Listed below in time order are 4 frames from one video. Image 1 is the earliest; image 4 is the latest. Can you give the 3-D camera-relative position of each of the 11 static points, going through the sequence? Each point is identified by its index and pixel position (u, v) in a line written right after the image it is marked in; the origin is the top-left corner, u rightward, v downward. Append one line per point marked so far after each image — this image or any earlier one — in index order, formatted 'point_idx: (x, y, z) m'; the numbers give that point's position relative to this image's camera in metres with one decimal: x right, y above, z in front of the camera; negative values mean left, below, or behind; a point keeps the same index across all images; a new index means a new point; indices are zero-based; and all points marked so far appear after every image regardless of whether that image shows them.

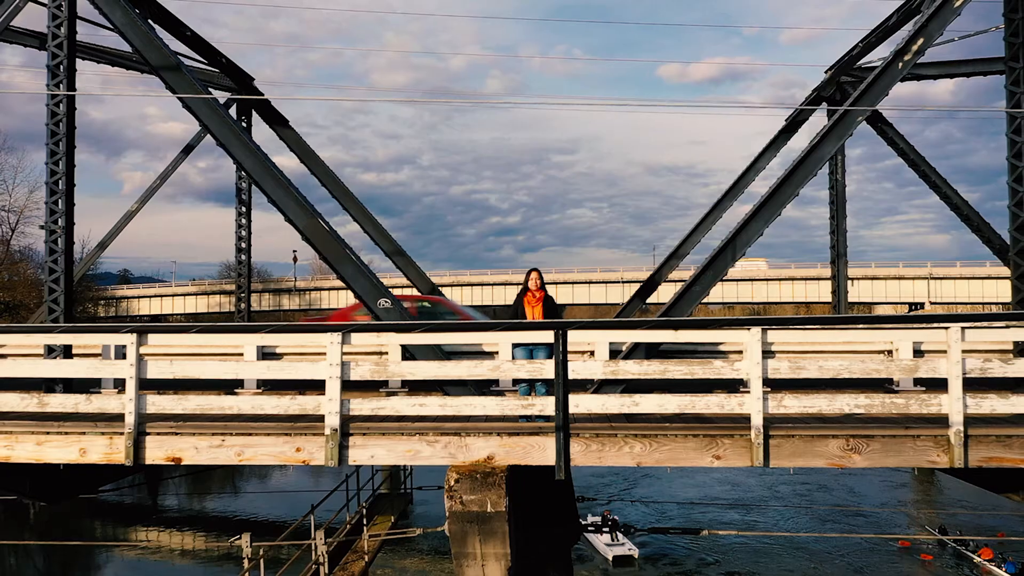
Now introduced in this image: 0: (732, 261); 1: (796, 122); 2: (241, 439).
0: (+2.4, +0.3, +8.0) m
1: (+4.7, +2.7, +11.7) m
2: (-2.1, -1.2, +5.8) m
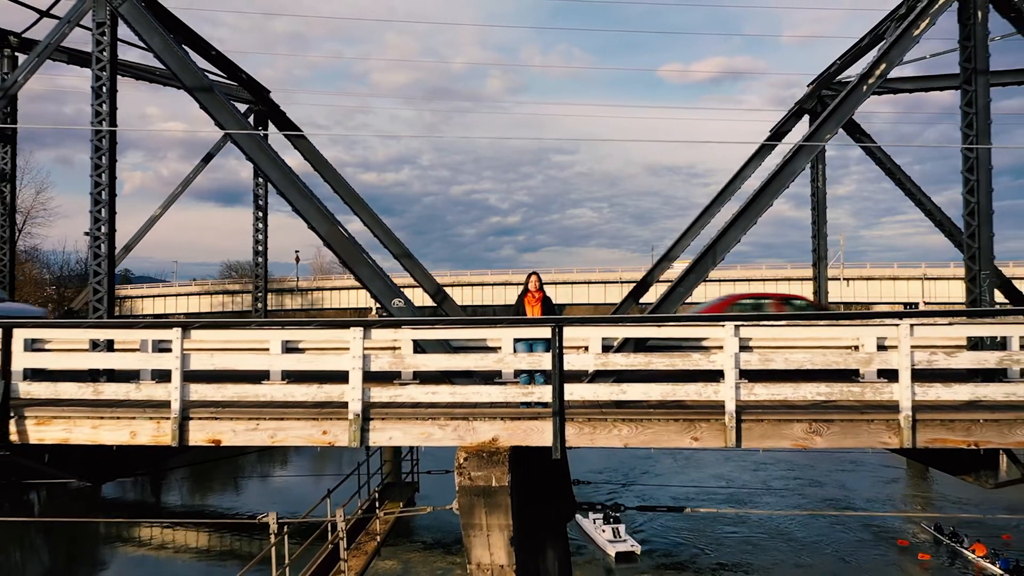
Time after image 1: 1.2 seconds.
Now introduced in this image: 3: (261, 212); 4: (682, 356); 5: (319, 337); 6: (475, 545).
0: (+2.4, +0.3, +8.5) m
1: (+4.7, +2.7, +12.2) m
2: (-2.1, -1.2, +6.3) m
3: (-5.1, +1.6, +14.3) m
4: (+1.4, -0.6, +5.9) m
5: (-1.7, -0.4, +6.3) m
6: (-0.3, -2.2, +6.1) m
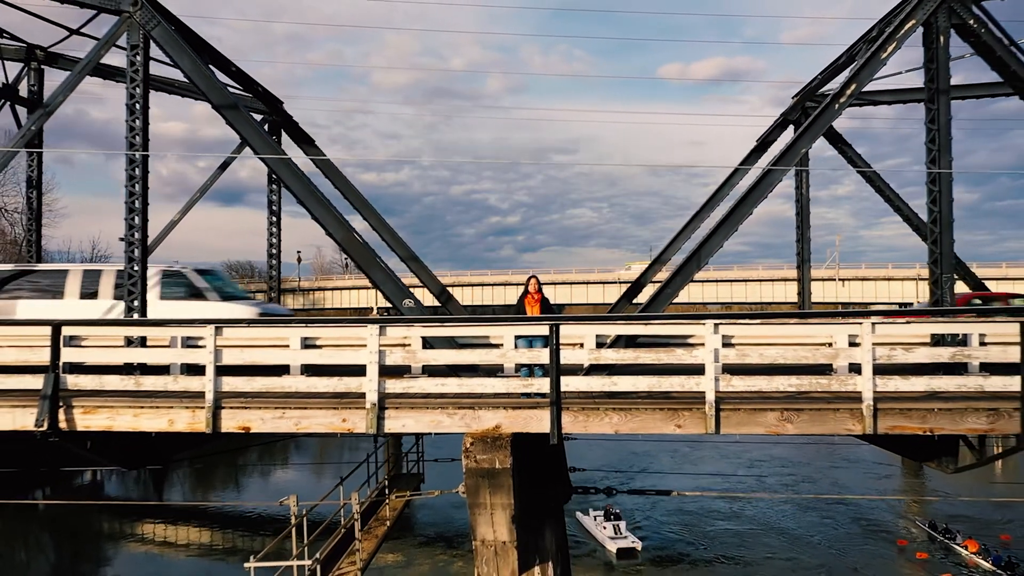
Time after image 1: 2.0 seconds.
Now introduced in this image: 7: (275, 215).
0: (+2.5, +0.3, +9.0) m
1: (+4.7, +2.7, +12.7) m
2: (-2.1, -1.2, +6.8) m
3: (-5.1, +1.5, +14.8) m
4: (+1.4, -0.6, +6.4) m
5: (-1.7, -0.5, +6.8) m
6: (-0.3, -2.2, +6.6) m
7: (-5.0, +1.5, +14.5) m
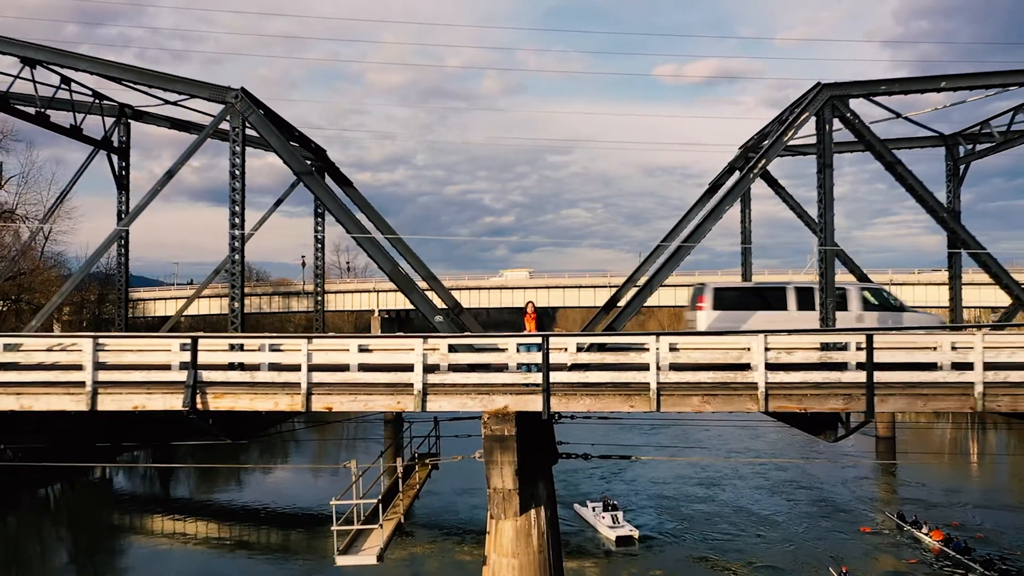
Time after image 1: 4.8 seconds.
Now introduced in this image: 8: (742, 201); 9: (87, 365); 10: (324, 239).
0: (+2.5, 0.0, +11.3) m
1: (+4.7, +2.5, +15.0) m
2: (-2.1, -1.5, +9.0) m
3: (-5.2, +1.3, +17.0) m
4: (+1.5, -0.8, +8.7) m
5: (-1.7, -0.7, +9.0) m
6: (-0.3, -2.5, +8.9) m
7: (-5.0, +1.3, +16.7) m
8: (+5.8, +2.2, +16.8) m
9: (-5.7, -1.0, +9.0) m
10: (-5.1, +1.3, +17.1) m
